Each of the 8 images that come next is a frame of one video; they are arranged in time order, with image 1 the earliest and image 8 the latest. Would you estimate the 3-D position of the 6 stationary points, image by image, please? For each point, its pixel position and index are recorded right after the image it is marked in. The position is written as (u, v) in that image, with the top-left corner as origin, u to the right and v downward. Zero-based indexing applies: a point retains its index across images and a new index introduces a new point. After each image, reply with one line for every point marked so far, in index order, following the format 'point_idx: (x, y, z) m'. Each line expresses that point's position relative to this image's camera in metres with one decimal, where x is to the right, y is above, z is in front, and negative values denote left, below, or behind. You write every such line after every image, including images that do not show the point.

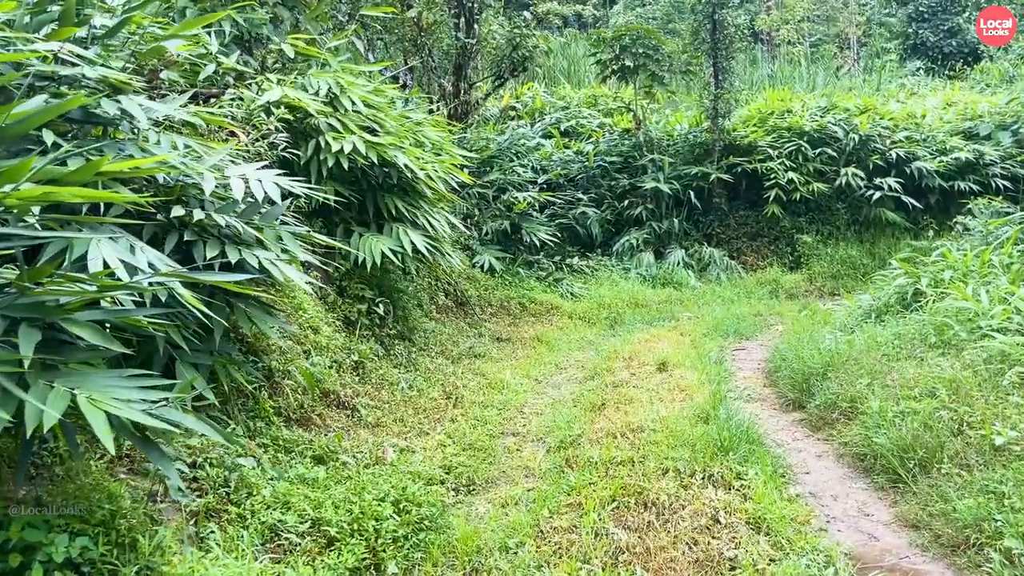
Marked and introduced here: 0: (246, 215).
0: (-0.7, +0.2, +2.1) m
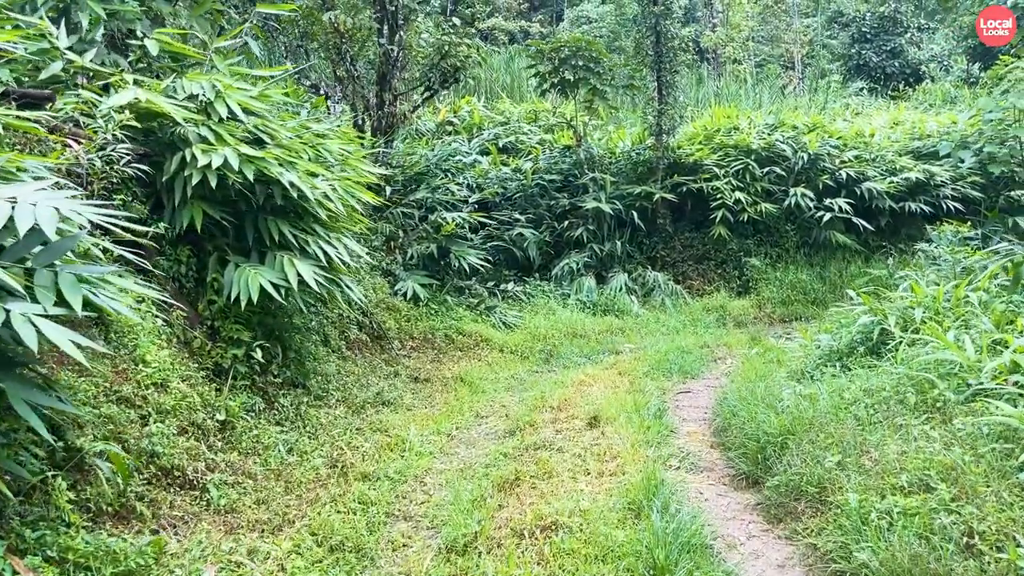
0: (-0.9, +0.1, +1.6) m
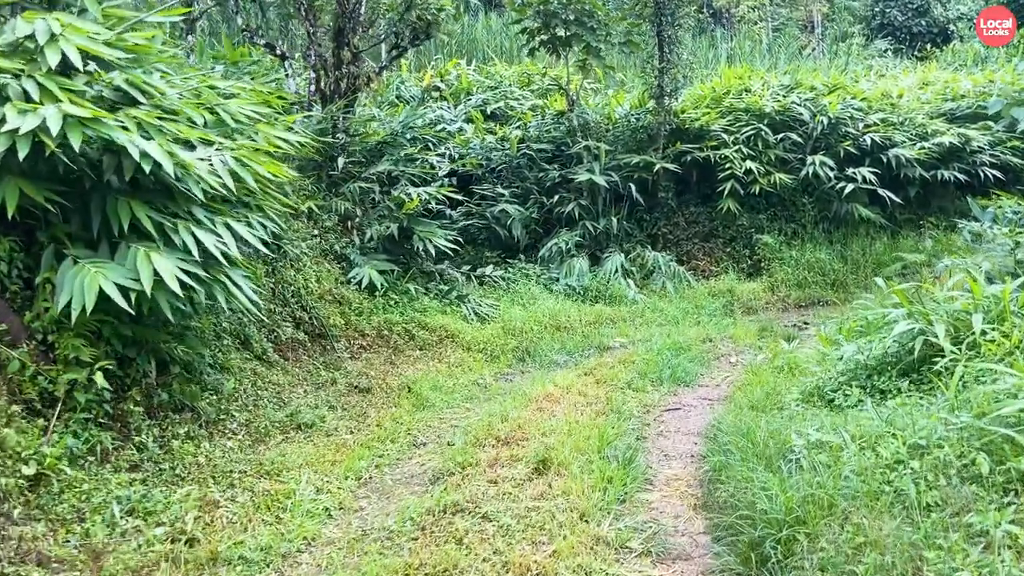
0: (-1.2, 0.0, +0.9) m
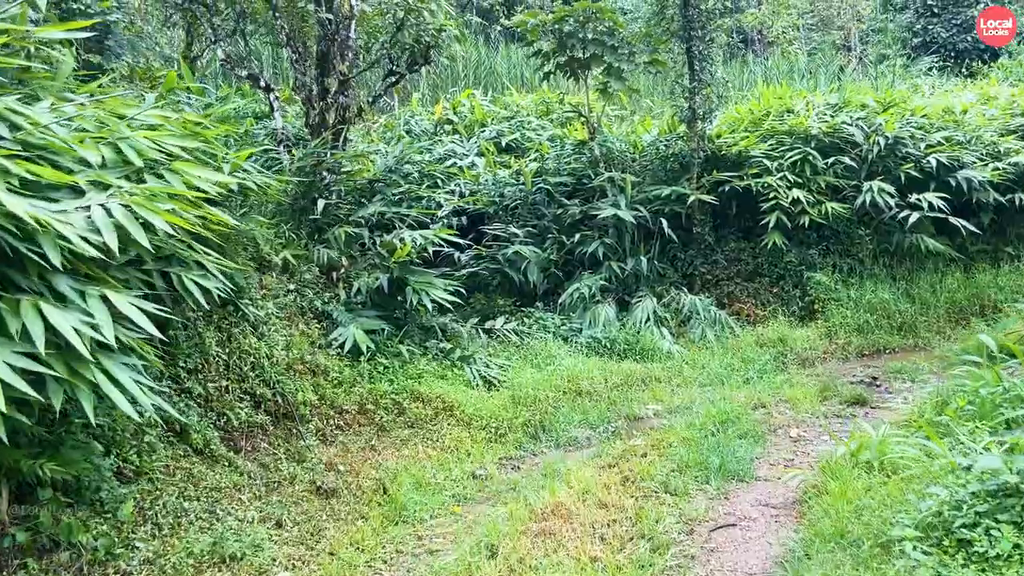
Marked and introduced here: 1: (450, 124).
0: (-1.3, -0.1, +0.2) m
1: (-0.5, +1.4, +7.2) m
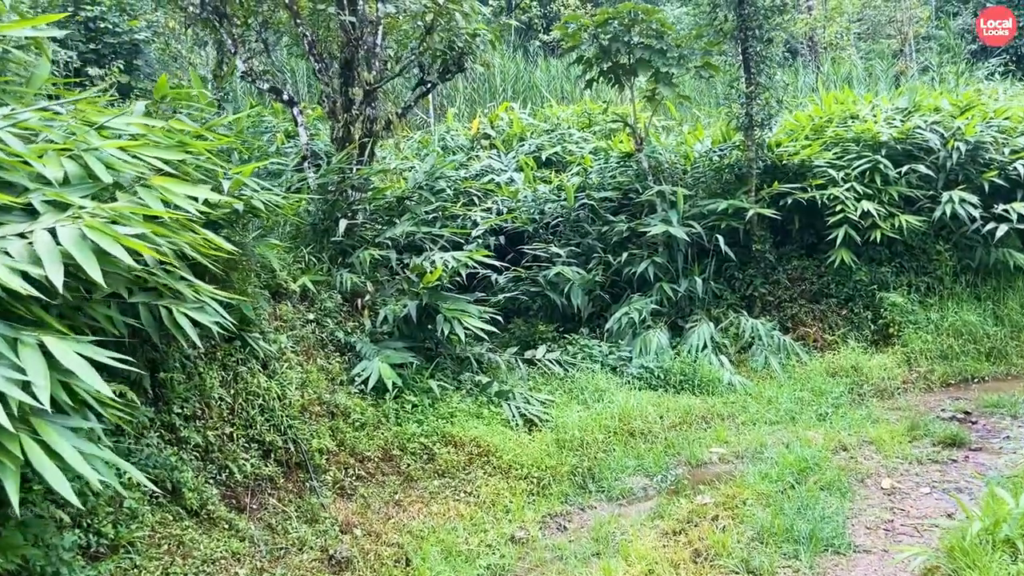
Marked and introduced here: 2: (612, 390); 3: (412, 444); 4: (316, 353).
0: (-1.3, -0.2, -0.2) m
1: (-0.2, +1.2, +6.8) m
2: (+0.5, -0.5, +4.0) m
3: (-0.4, -0.6, +3.2) m
4: (-0.8, -0.3, +3.5) m
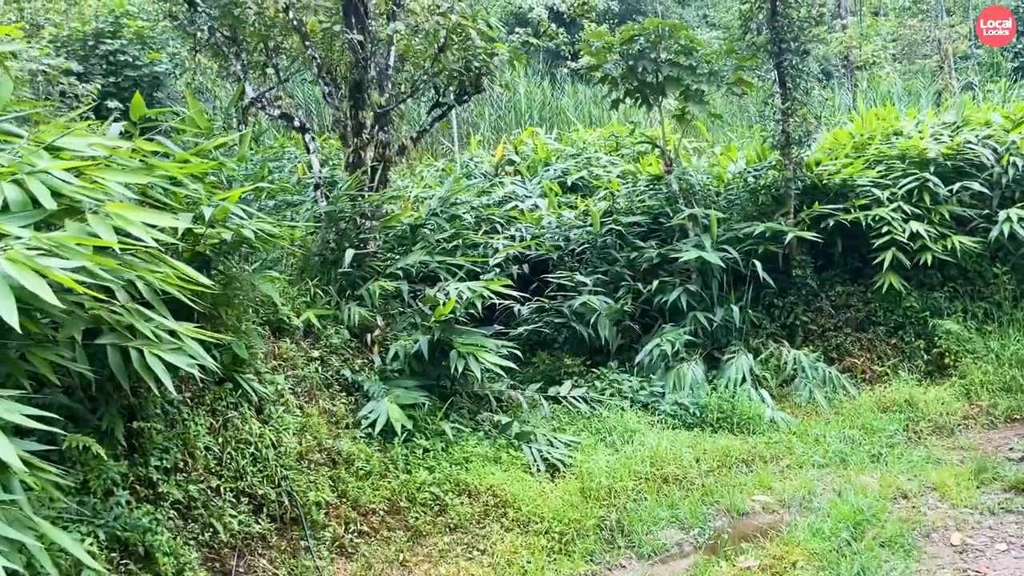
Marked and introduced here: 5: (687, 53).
0: (-1.3, -0.2, -0.4) m
1: (0.0, +1.0, +6.6) m
2: (+0.6, -0.6, +3.7) m
3: (-0.3, -0.7, +2.9) m
4: (-0.7, -0.4, +3.2) m
5: (+1.0, +1.4, +5.1) m
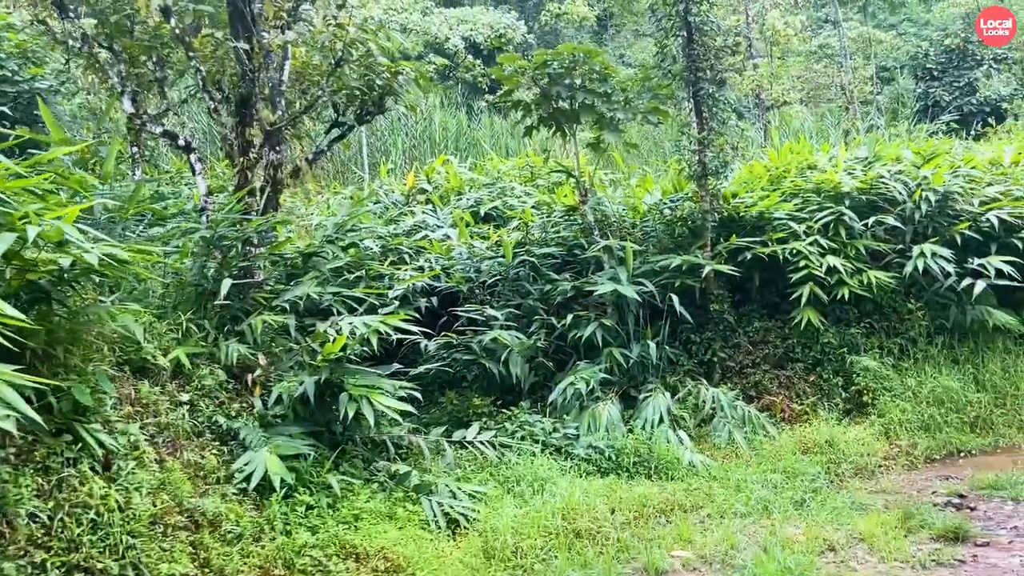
0: (-1.3, -0.2, -0.9) m
1: (-0.7, +0.7, +6.3) m
2: (+0.2, -0.7, +3.4) m
3: (-0.6, -0.8, +2.6) m
4: (-1.1, -0.5, +2.8) m
5: (+0.5, +1.2, +4.9) m
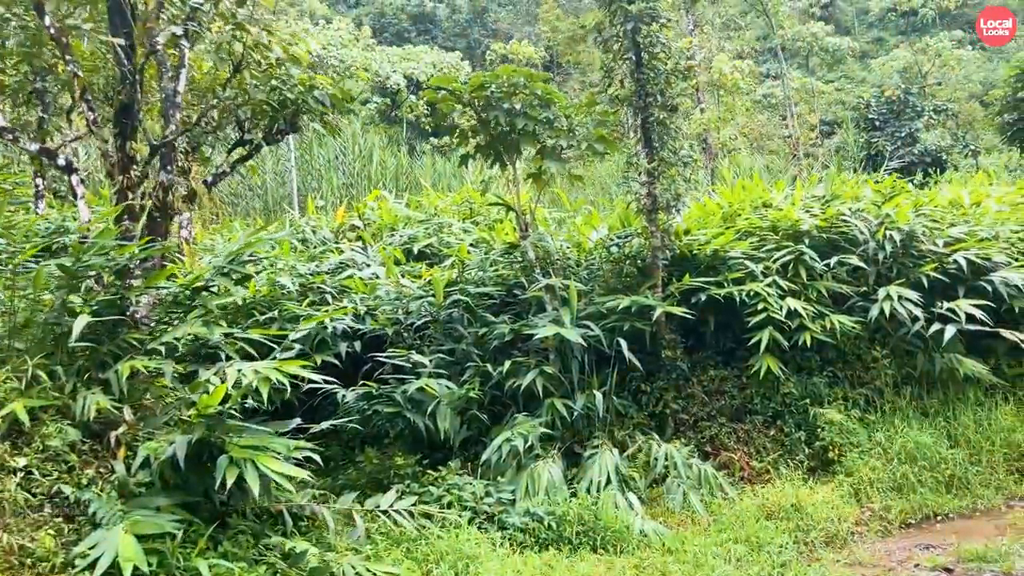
0: (-1.3, -0.1, -1.4) m
1: (-1.1, +0.4, +5.8) m
2: (-0.1, -0.9, +2.8) m
3: (-0.8, -0.9, +2.0) m
4: (-1.3, -0.6, +2.2) m
5: (+0.2, +1.0, +4.5) m
